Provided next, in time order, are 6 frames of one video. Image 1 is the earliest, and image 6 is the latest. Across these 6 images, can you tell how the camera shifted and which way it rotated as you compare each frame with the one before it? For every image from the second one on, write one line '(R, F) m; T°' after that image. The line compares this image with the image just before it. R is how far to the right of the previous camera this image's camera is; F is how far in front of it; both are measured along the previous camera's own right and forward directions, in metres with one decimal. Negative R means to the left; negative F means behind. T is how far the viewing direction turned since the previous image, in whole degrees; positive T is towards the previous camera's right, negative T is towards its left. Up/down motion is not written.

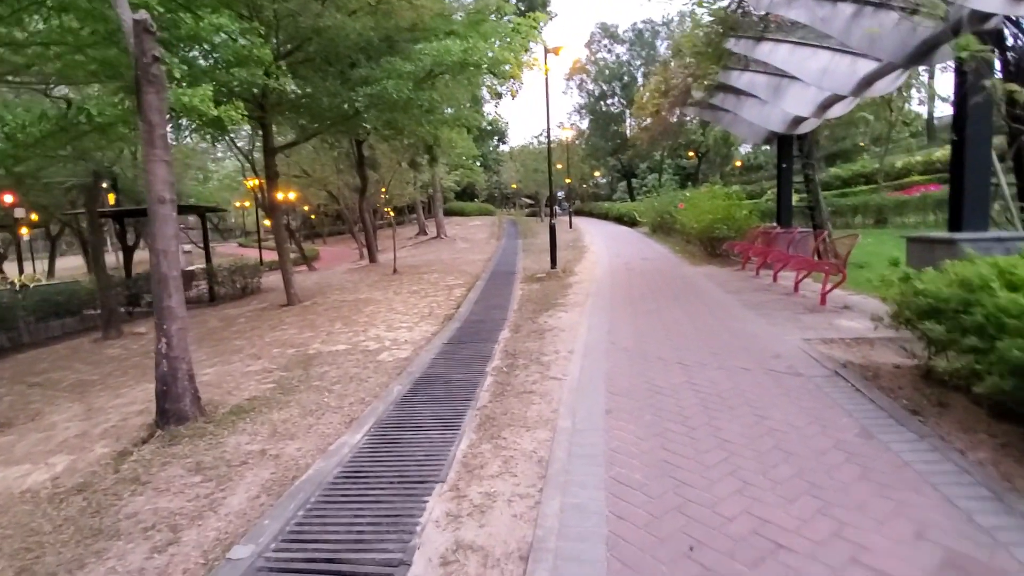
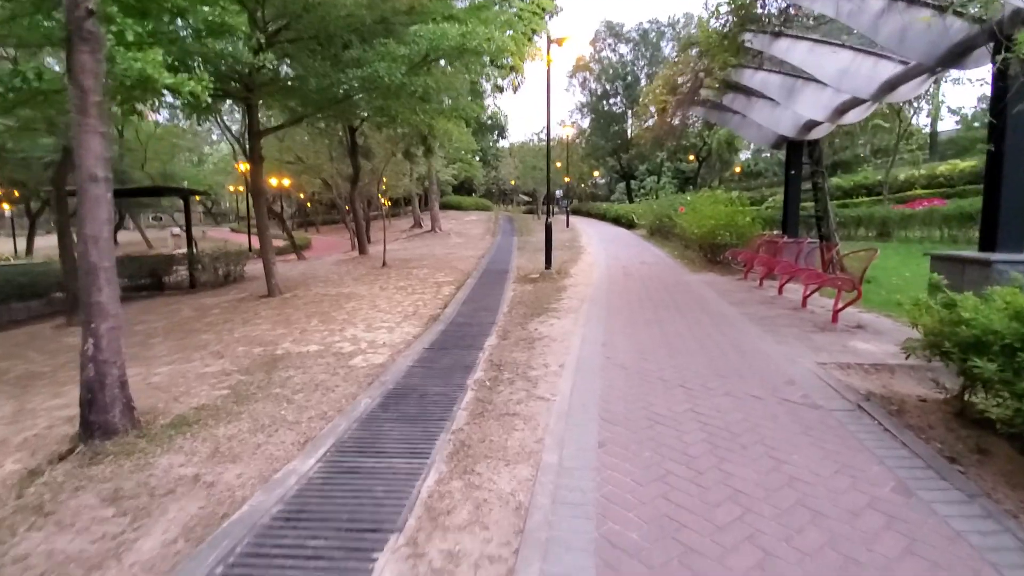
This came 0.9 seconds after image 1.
(+0.1, +0.6) m; +1°
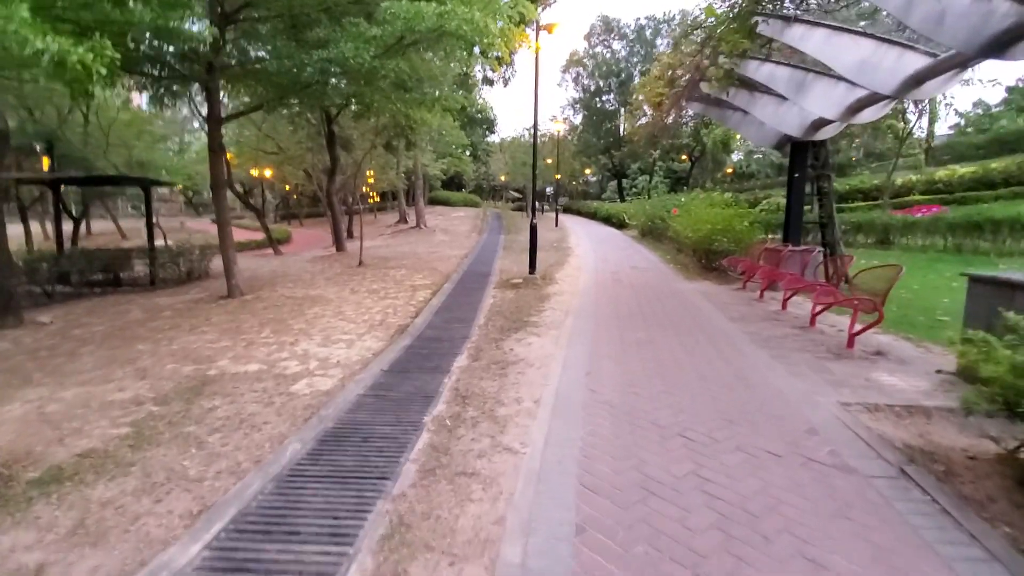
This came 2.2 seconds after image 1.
(+0.2, +0.9) m; +1°
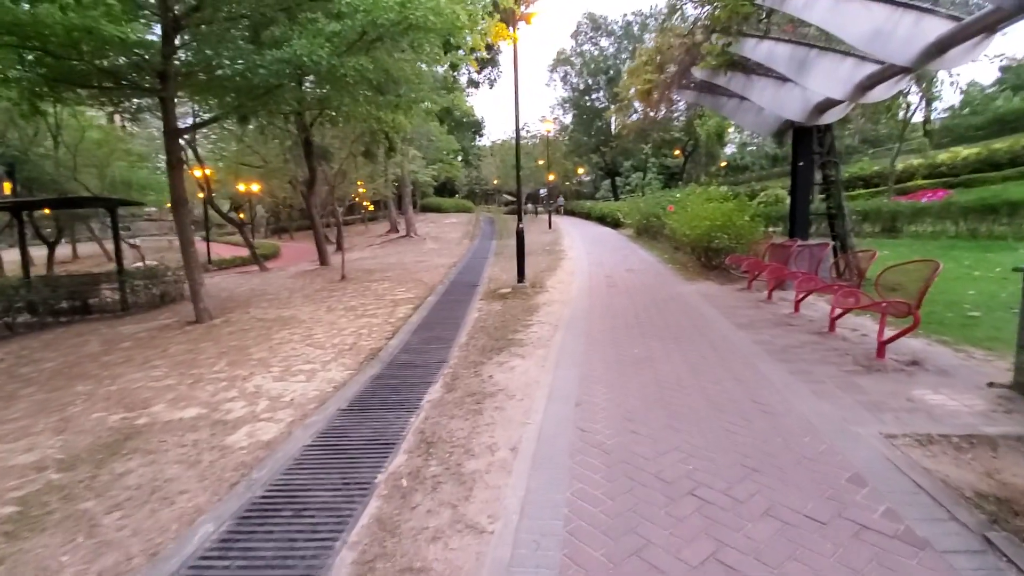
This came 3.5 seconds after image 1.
(+0.3, +0.9) m; 0°
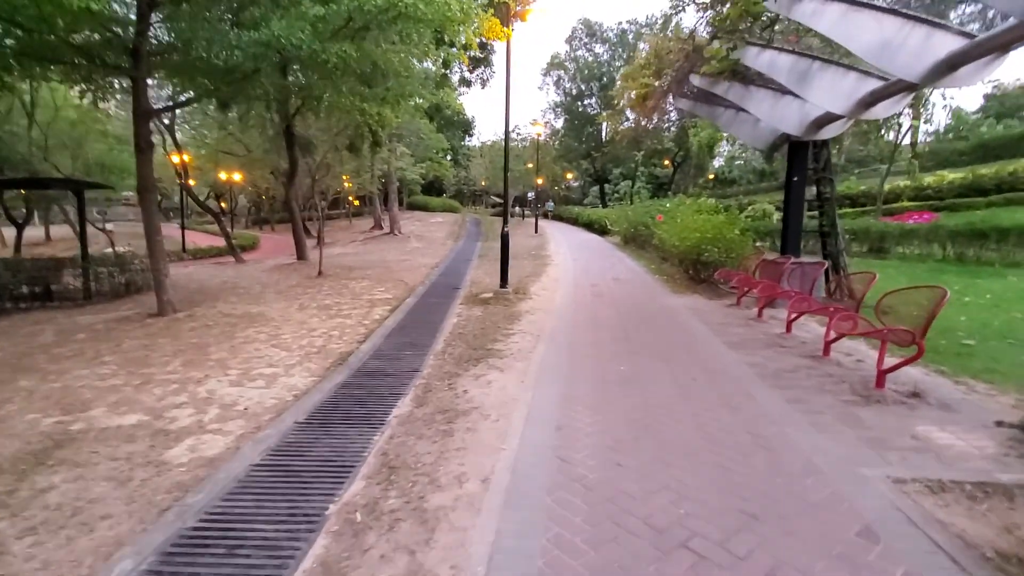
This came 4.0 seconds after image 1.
(0.0, +0.4) m; +2°
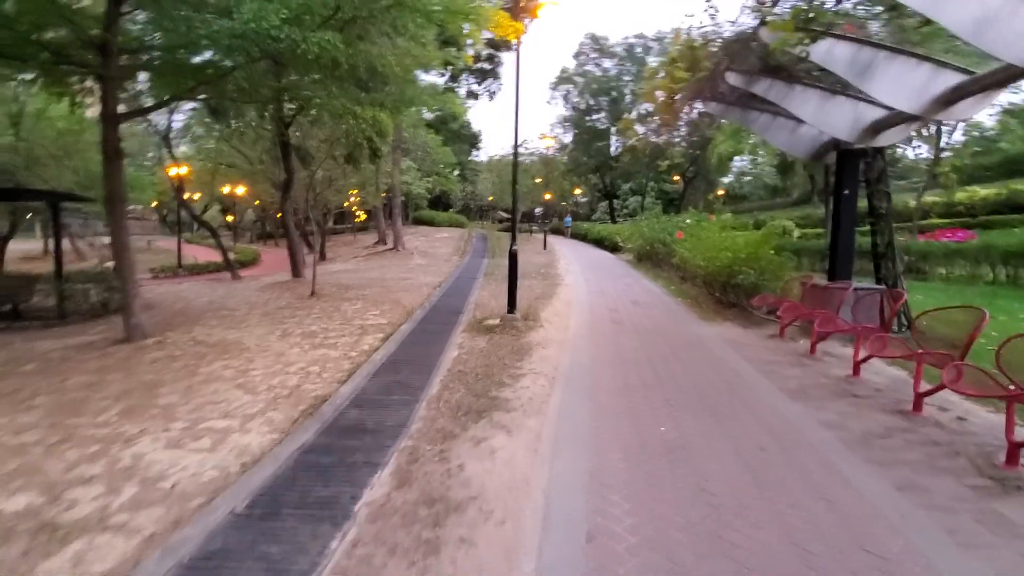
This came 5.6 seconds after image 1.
(0.0, +1.2) m; -1°
